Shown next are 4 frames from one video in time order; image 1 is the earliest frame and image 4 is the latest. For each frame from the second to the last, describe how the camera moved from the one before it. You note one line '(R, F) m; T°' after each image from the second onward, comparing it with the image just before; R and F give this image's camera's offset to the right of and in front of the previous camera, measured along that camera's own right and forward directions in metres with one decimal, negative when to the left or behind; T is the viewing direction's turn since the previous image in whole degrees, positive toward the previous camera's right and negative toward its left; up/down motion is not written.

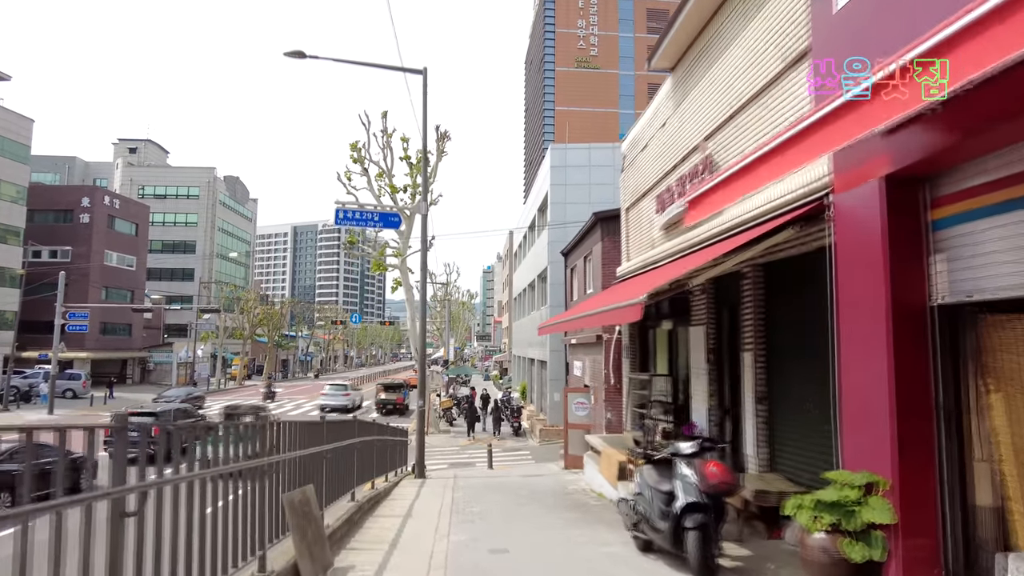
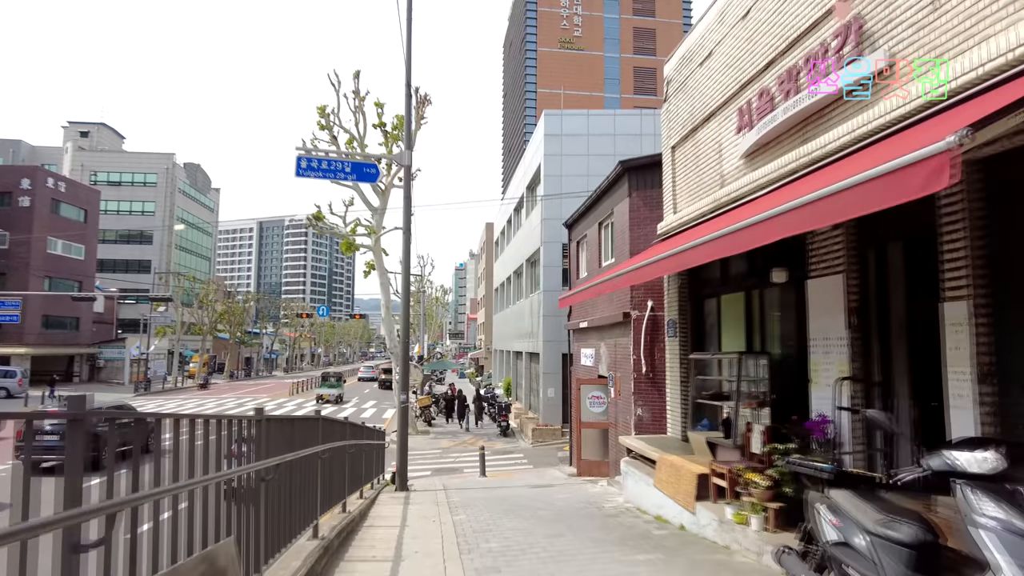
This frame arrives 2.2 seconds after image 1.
(-0.7, +2.8) m; +3°
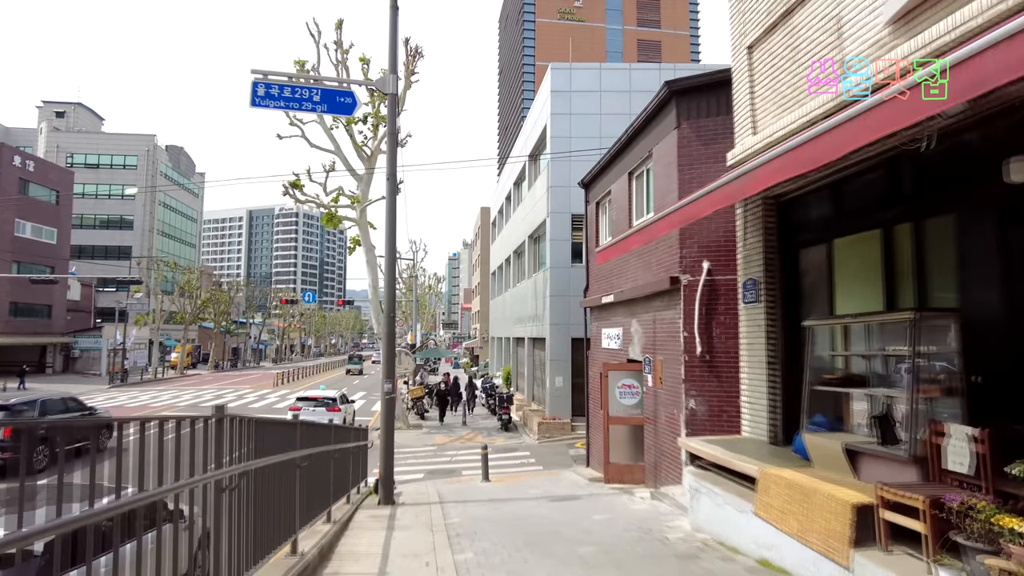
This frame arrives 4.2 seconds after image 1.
(-0.3, +2.6) m; +1°
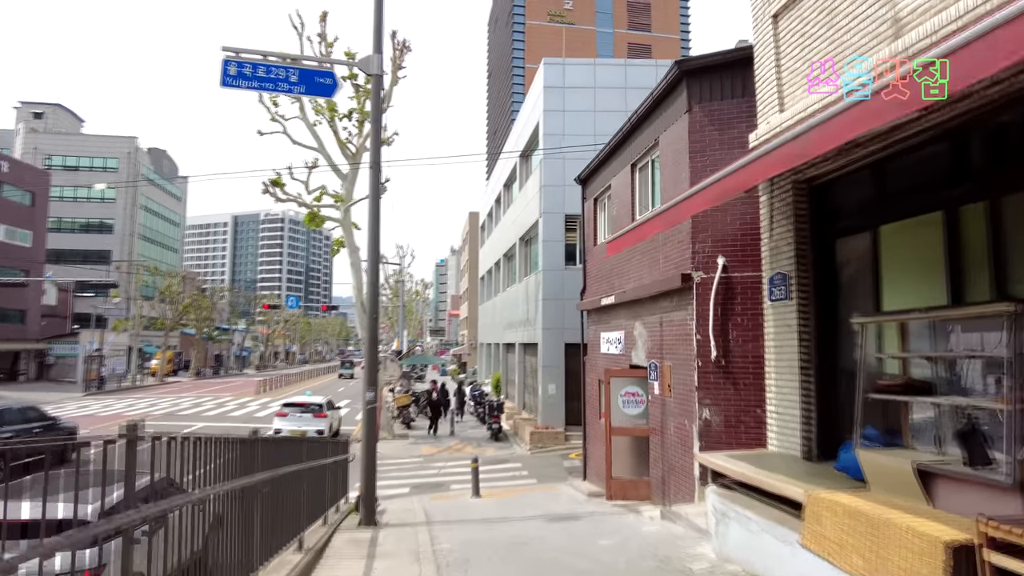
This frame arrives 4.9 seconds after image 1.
(-0.1, +0.8) m; +1°
